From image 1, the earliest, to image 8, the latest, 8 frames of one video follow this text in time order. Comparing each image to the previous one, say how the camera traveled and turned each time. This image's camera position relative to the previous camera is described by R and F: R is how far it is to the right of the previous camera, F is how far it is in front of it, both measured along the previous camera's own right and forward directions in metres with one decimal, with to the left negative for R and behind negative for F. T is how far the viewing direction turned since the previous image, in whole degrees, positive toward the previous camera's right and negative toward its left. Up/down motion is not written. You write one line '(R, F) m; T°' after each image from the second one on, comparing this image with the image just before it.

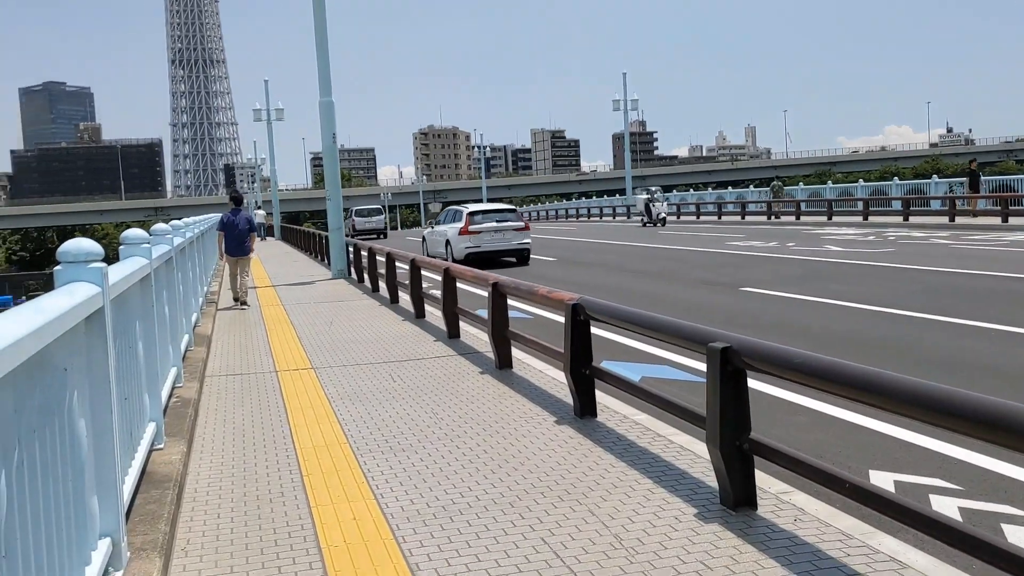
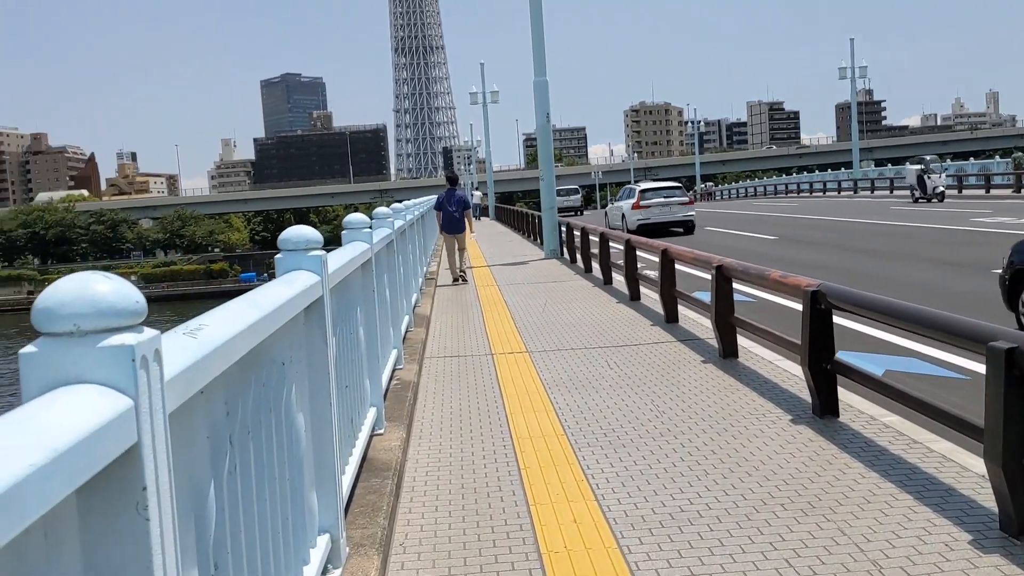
(-0.1, +0.3) m; -13°
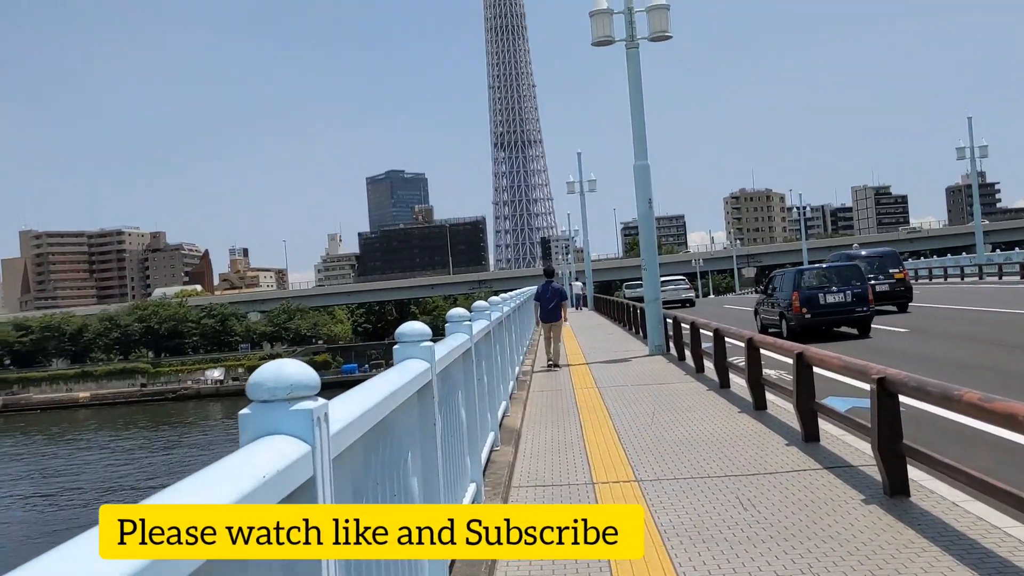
(0.0, +1.0) m; -6°
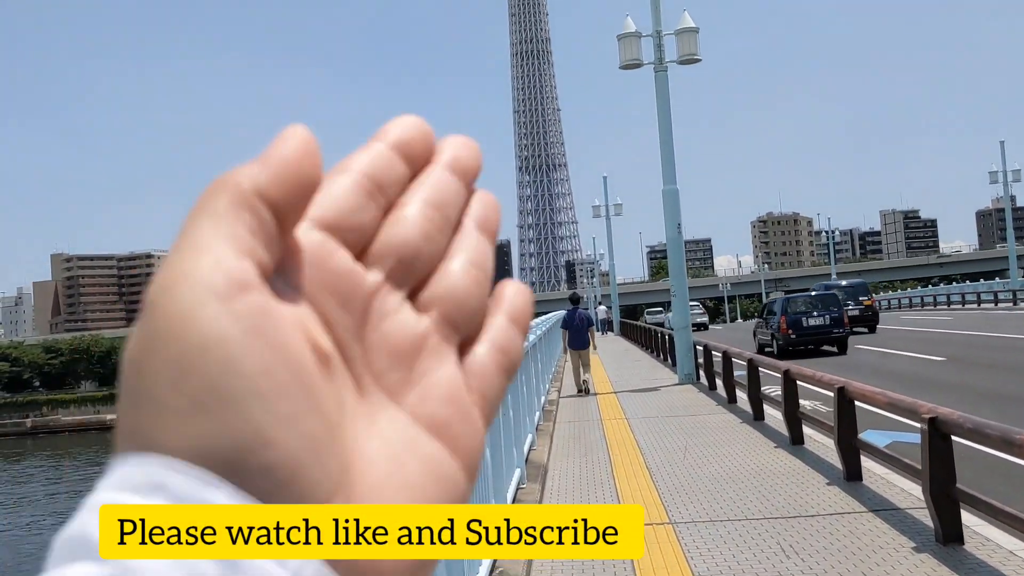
(0.0, +0.2) m; -2°
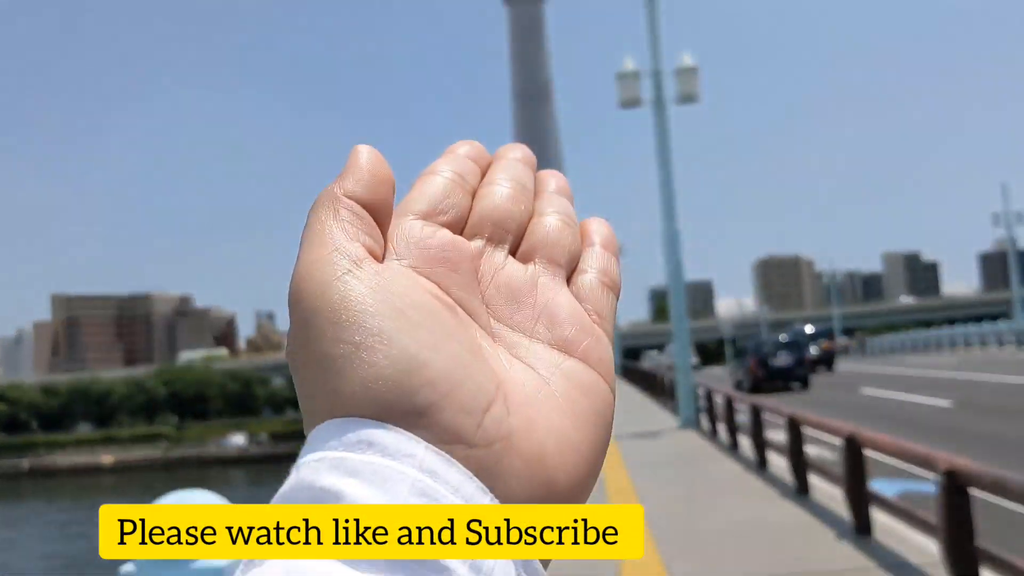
(+0.1, +0.3) m; 0°
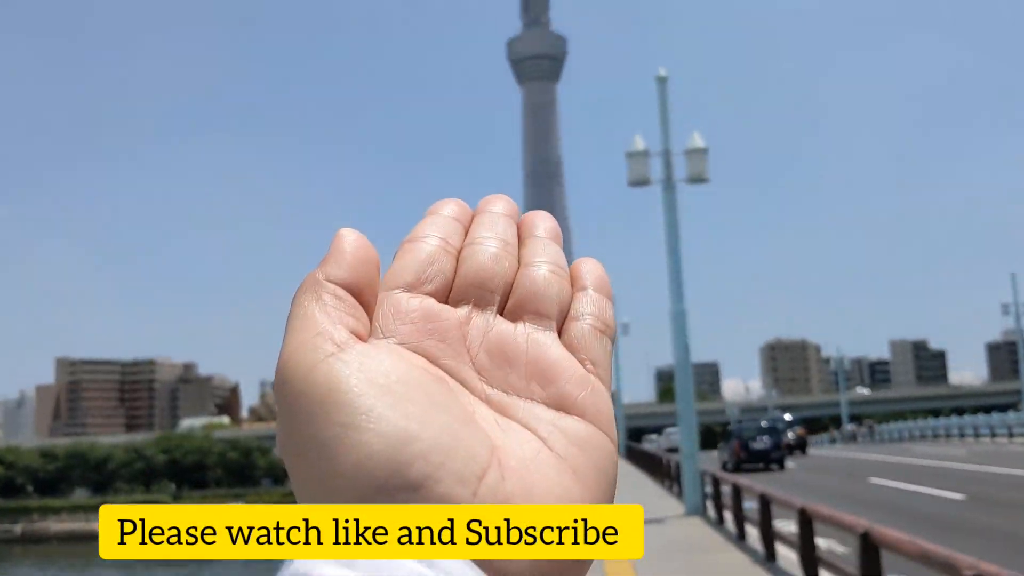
(0.0, +0.2) m; 0°
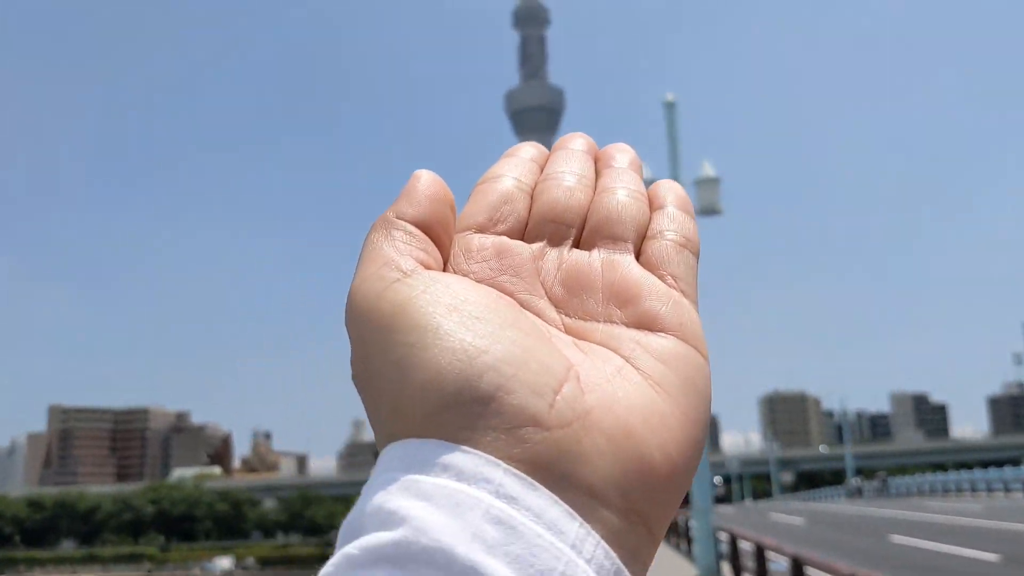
(0.0, +0.9) m; 0°
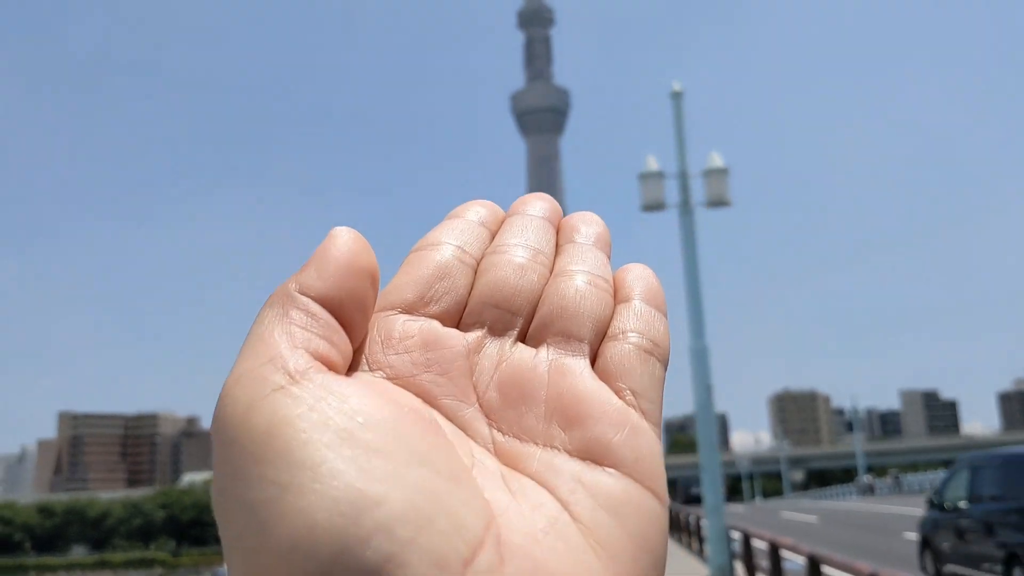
(0.0, +0.2) m; 0°
